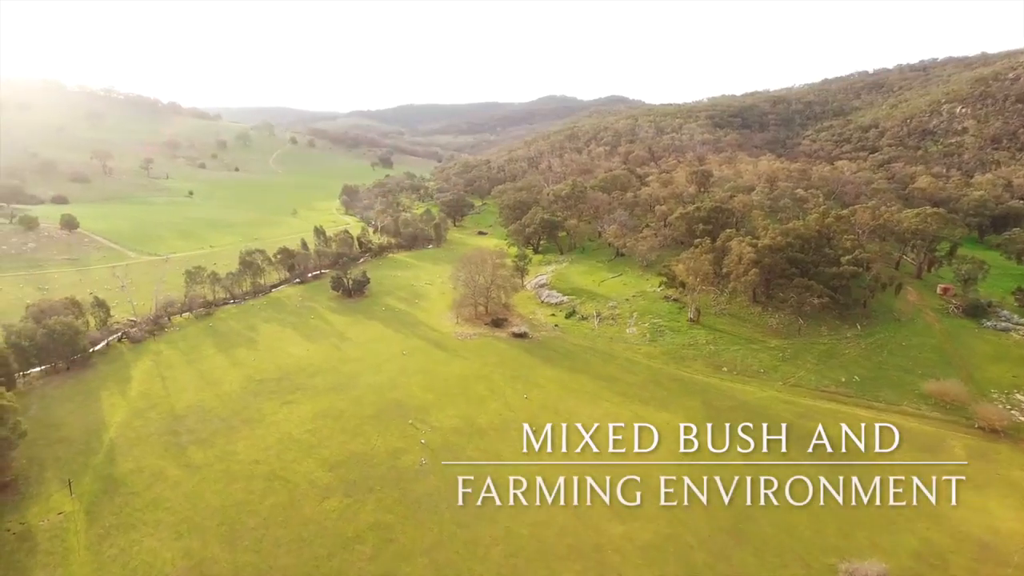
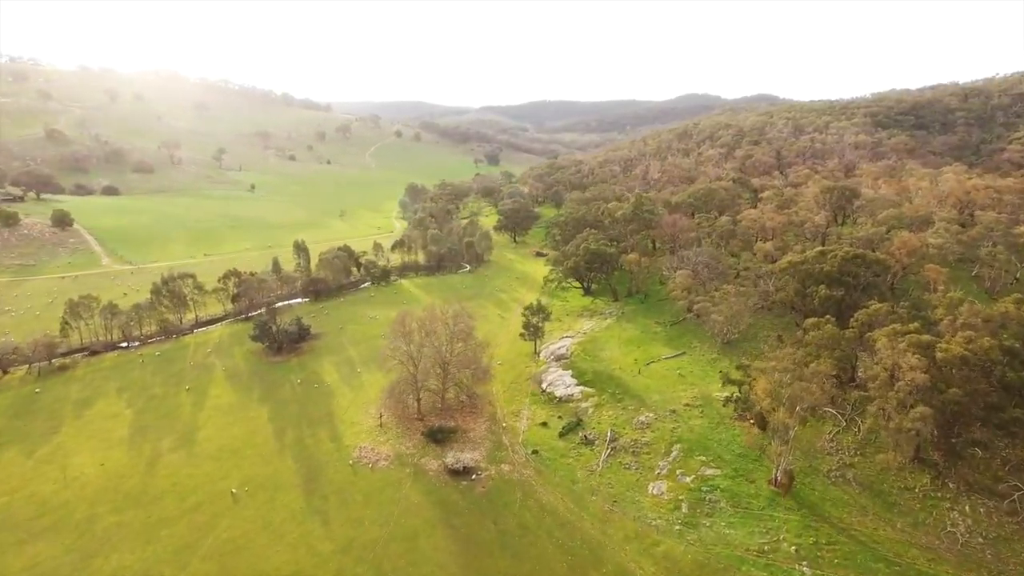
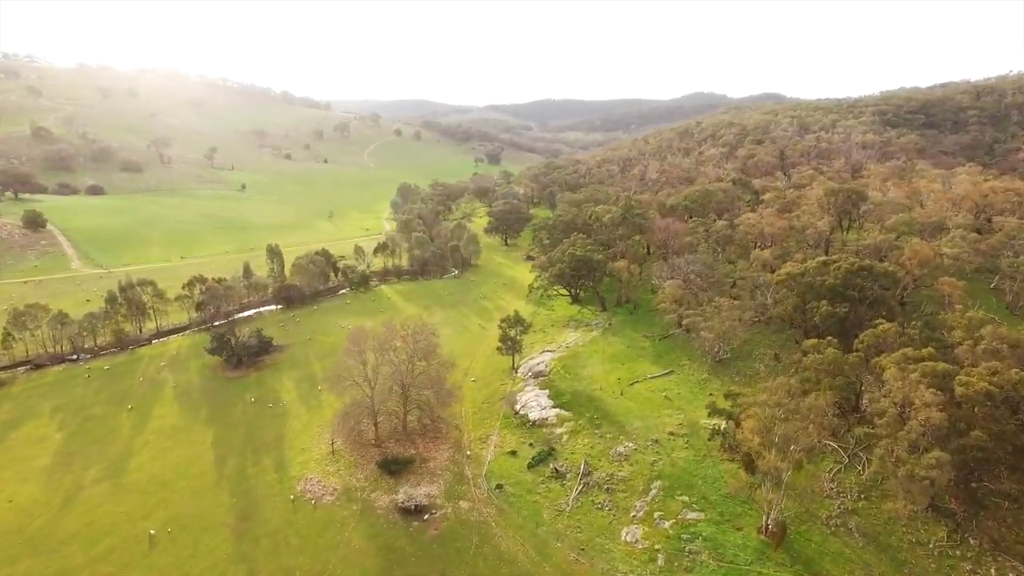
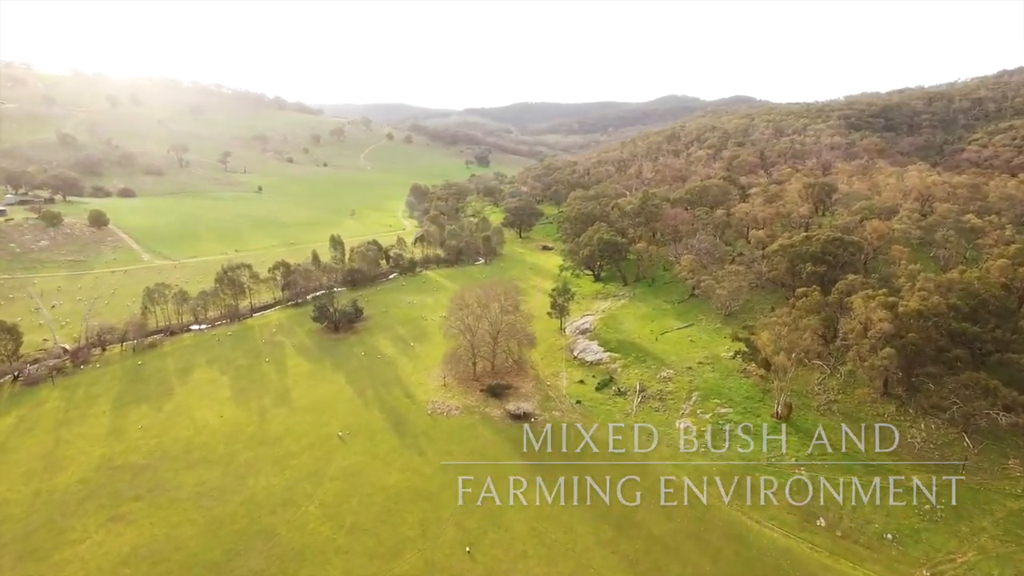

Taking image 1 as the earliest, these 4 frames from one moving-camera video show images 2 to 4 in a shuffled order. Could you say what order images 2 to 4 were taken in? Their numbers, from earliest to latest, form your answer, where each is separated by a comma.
4, 2, 3
